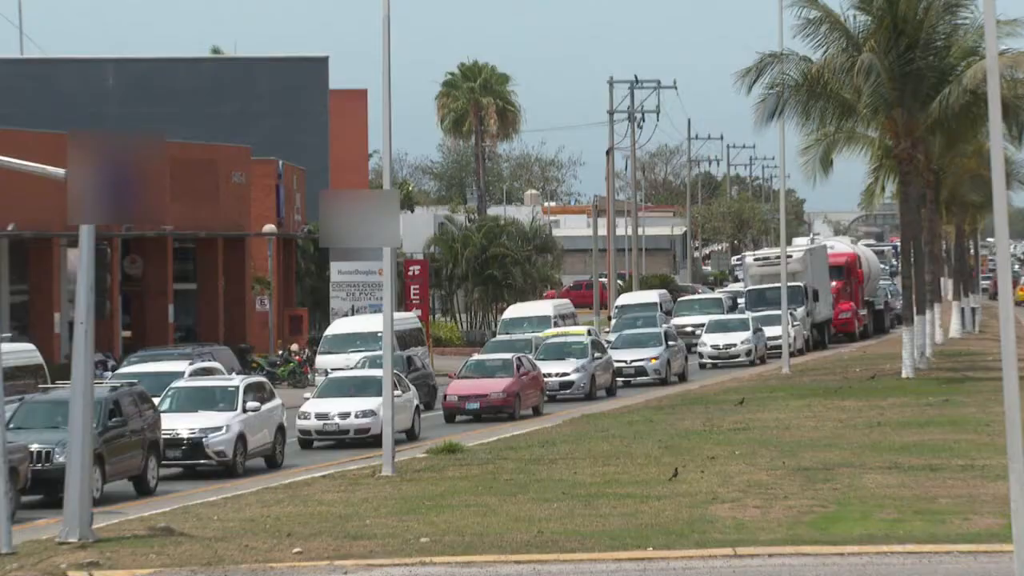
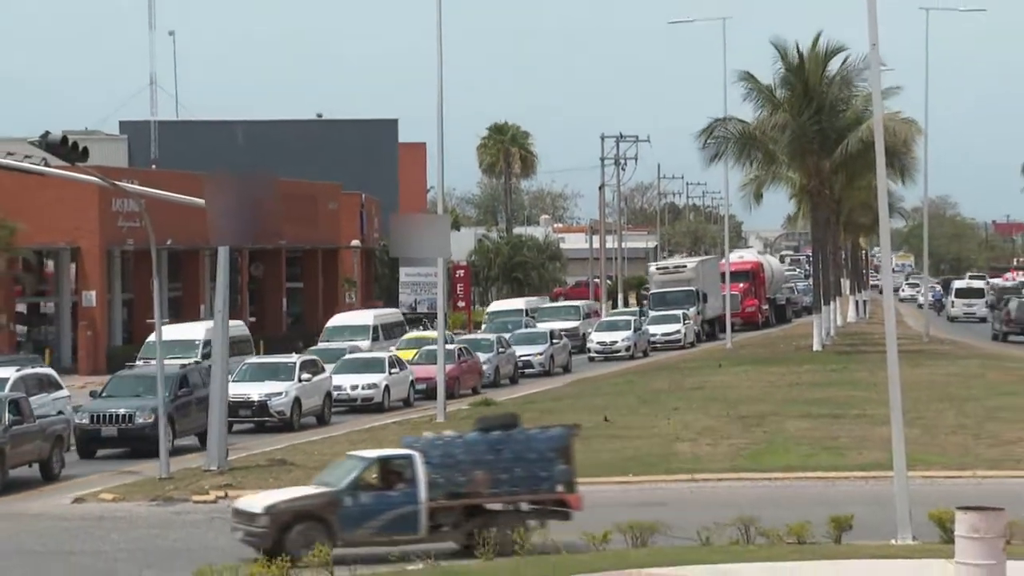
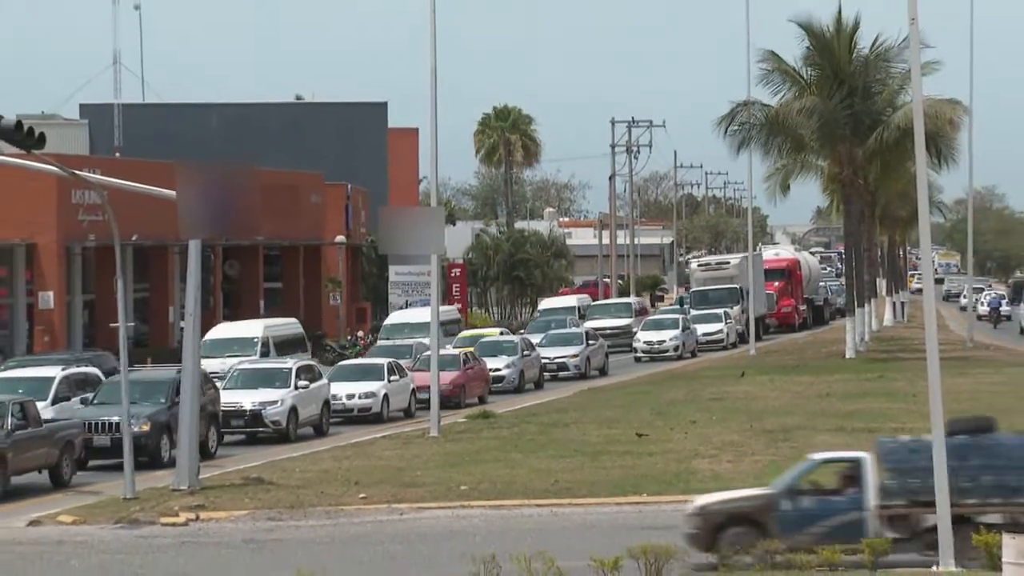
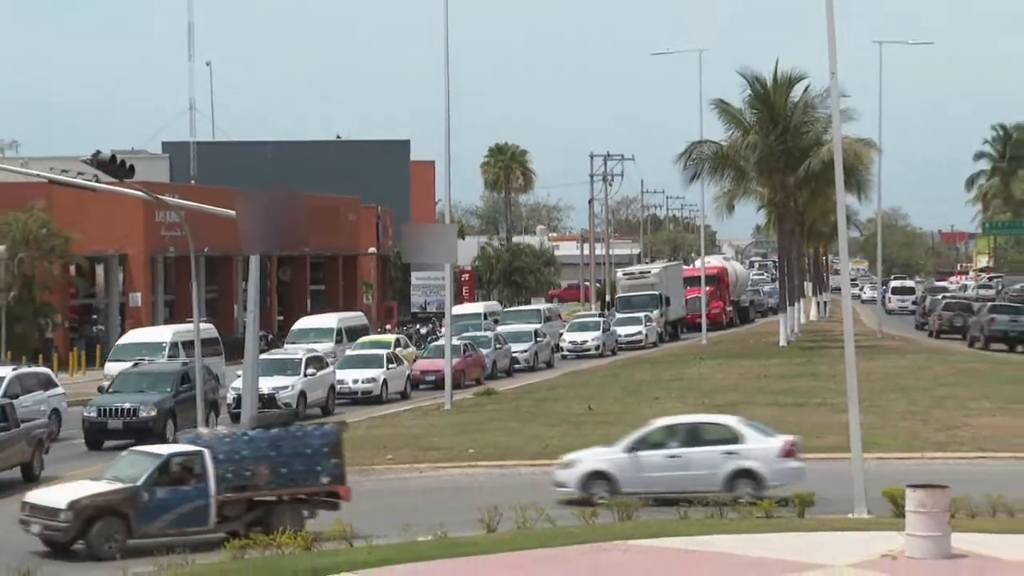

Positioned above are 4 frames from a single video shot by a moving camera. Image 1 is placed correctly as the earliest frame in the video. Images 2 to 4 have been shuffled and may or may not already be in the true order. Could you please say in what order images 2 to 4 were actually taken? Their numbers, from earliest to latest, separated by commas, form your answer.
3, 2, 4
